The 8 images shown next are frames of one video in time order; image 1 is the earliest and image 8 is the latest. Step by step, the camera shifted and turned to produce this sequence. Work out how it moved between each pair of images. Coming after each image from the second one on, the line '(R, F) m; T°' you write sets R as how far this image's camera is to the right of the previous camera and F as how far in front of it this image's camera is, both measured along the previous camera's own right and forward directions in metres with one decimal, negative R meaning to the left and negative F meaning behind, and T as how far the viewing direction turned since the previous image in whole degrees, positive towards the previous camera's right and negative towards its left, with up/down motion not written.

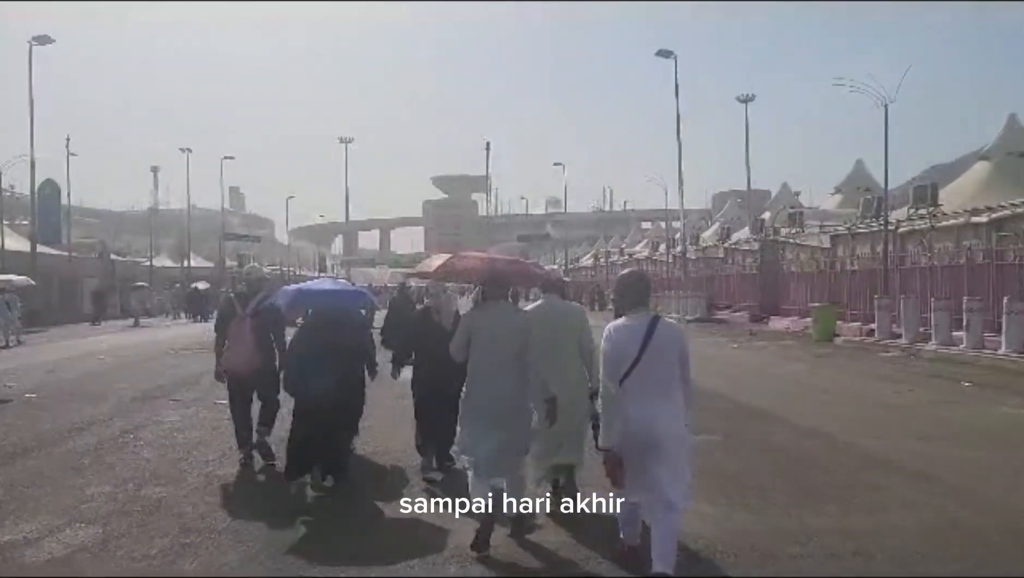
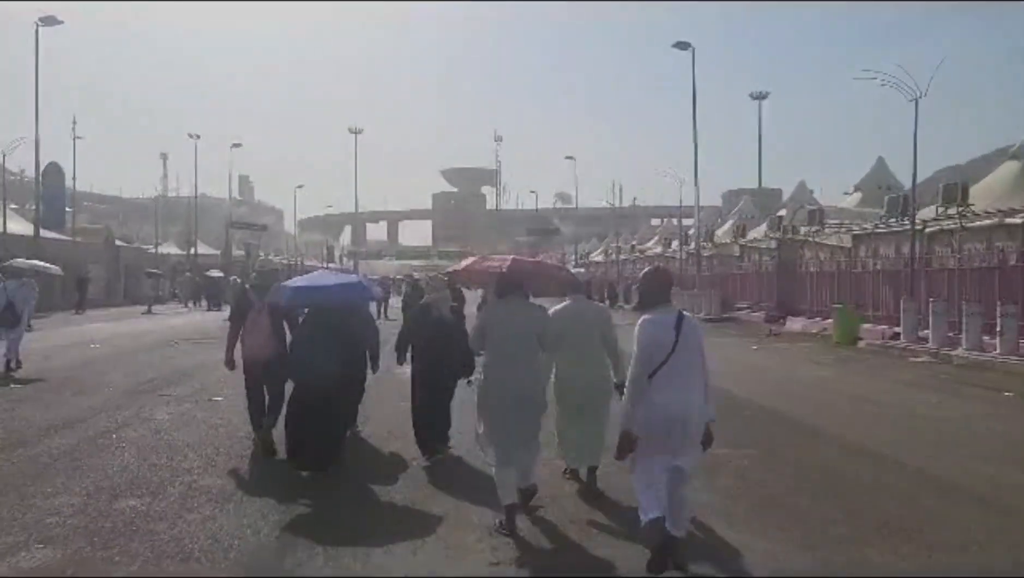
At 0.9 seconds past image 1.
(-0.1, +1.0) m; 0°
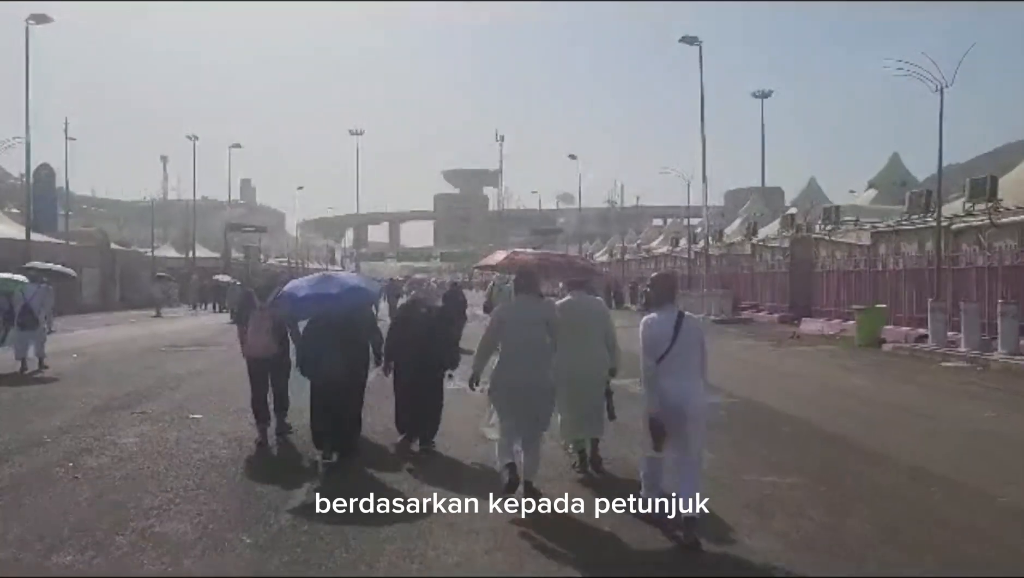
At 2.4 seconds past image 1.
(-0.1, +1.3) m; 0°
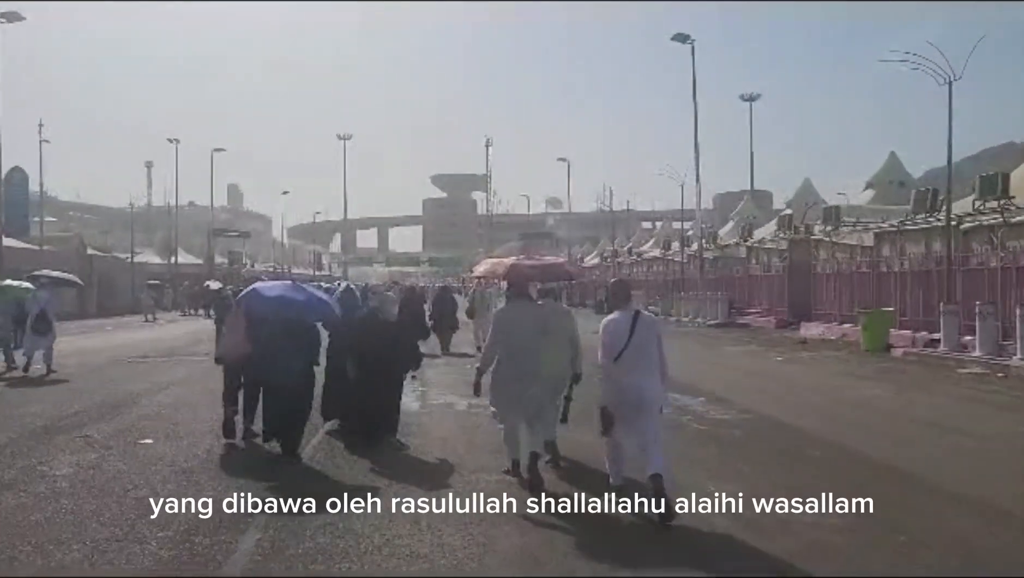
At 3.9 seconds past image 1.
(0.0, +1.3) m; +1°
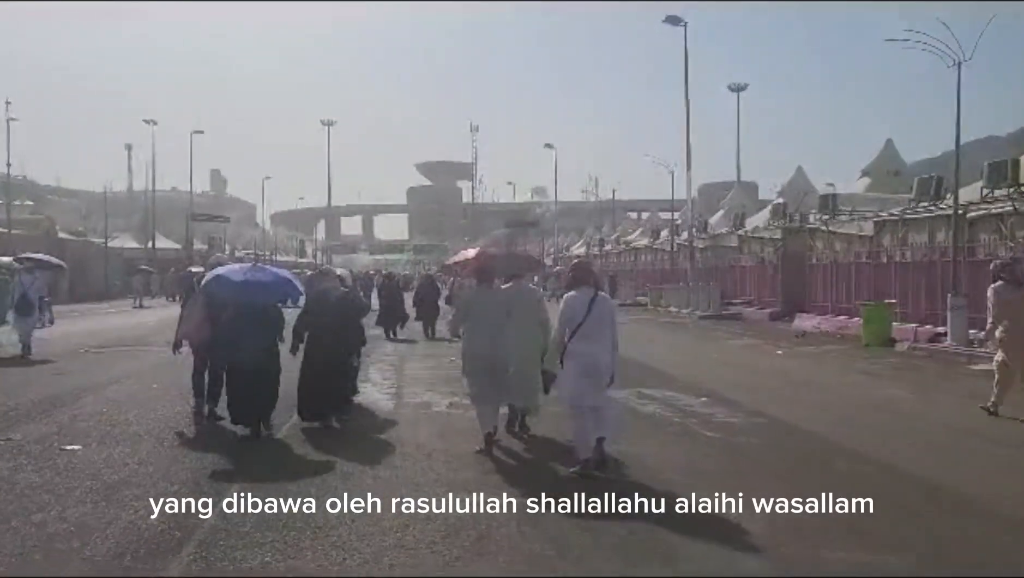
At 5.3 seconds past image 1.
(0.0, +1.3) m; +1°
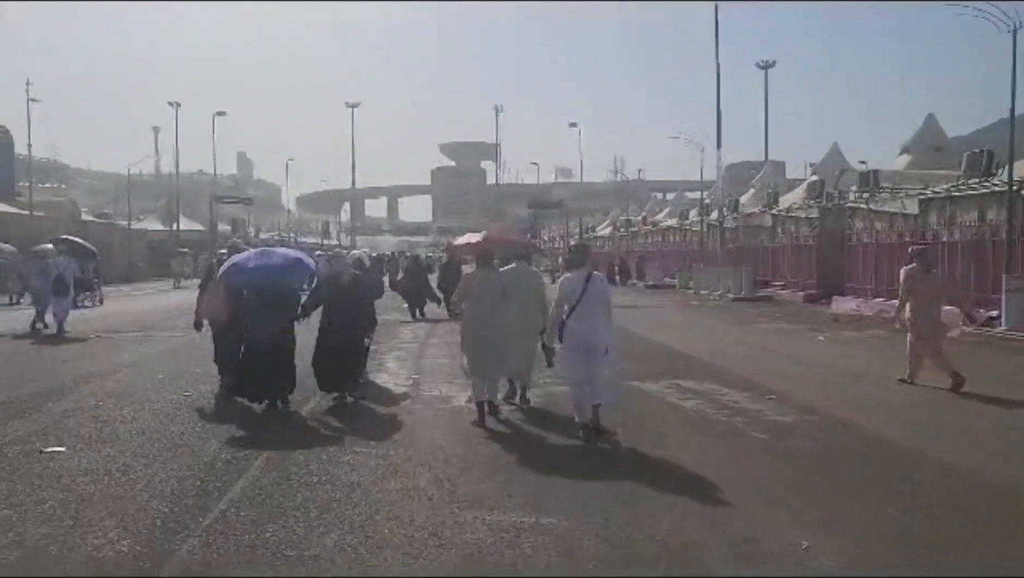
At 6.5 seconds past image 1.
(0.0, +1.2) m; -1°
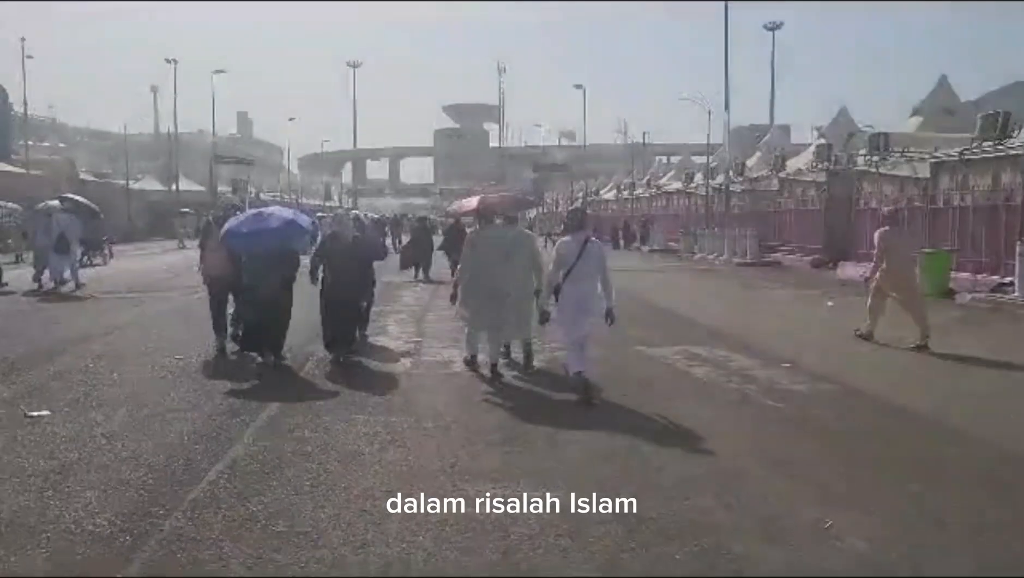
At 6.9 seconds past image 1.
(0.0, +0.4) m; 0°
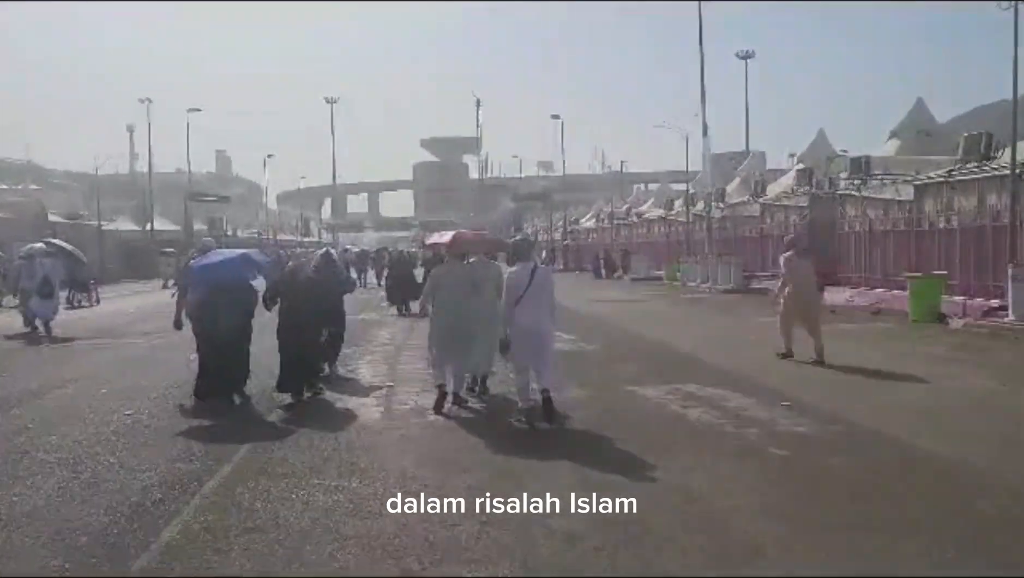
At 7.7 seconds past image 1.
(+0.1, +0.7) m; +1°
